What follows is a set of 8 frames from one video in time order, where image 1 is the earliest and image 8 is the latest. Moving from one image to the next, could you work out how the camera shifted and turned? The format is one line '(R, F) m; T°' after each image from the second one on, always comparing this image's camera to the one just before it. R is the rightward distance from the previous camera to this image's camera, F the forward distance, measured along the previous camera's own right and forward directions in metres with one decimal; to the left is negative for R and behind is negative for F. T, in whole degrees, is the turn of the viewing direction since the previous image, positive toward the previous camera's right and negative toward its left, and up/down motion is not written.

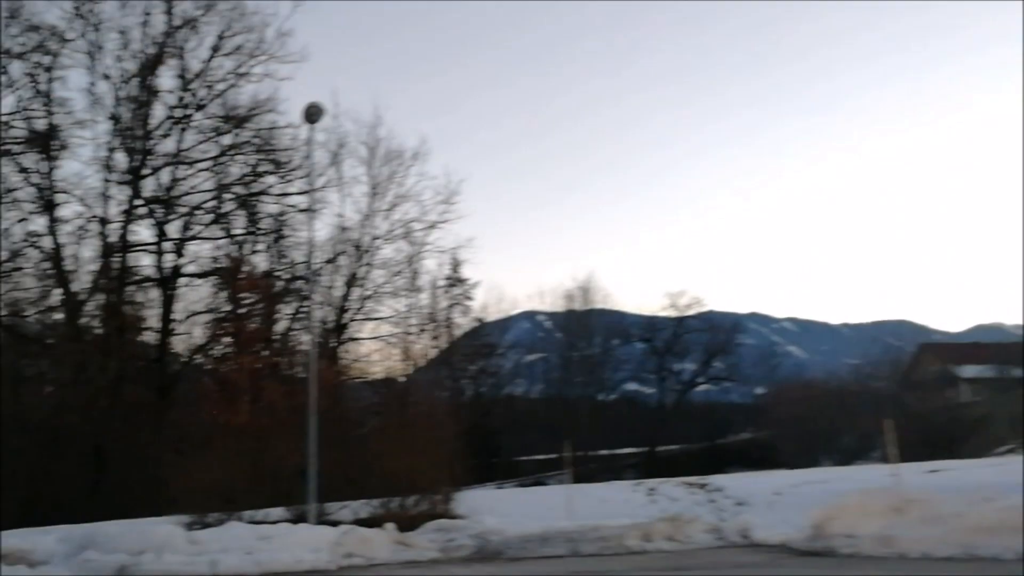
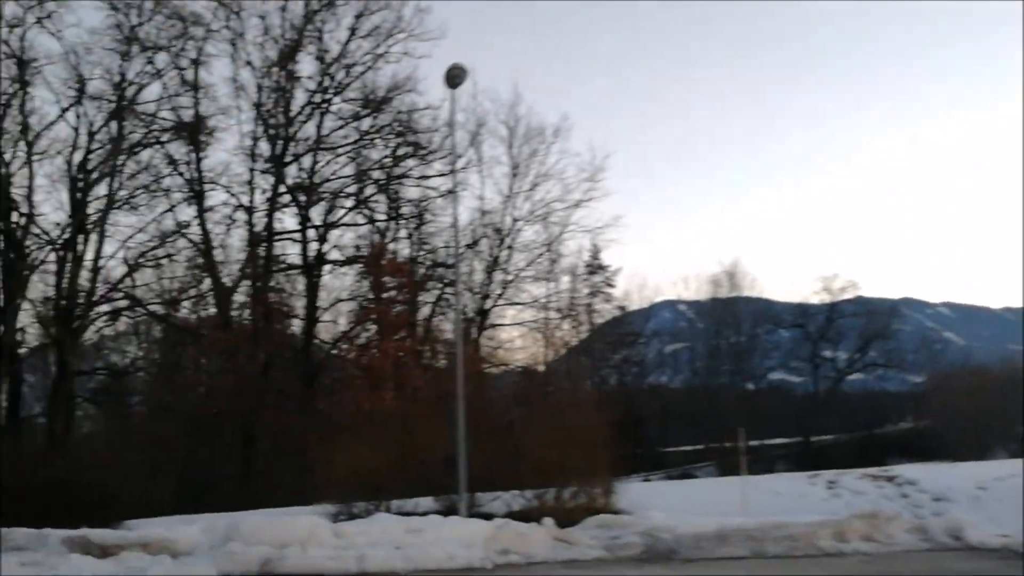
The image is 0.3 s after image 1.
(-0.2, +0.8) m; -8°
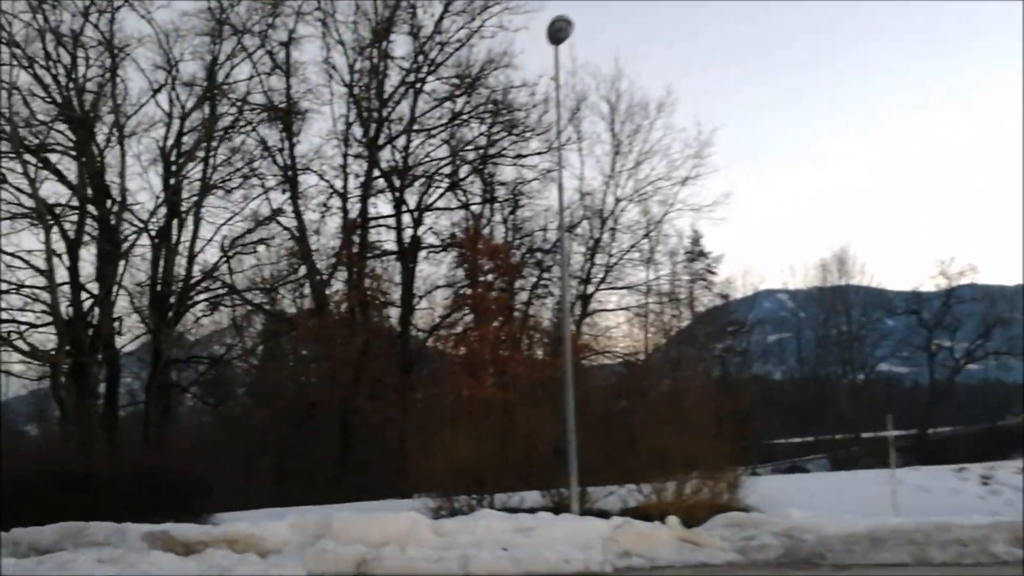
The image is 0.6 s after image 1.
(-0.1, +0.8) m; -5°
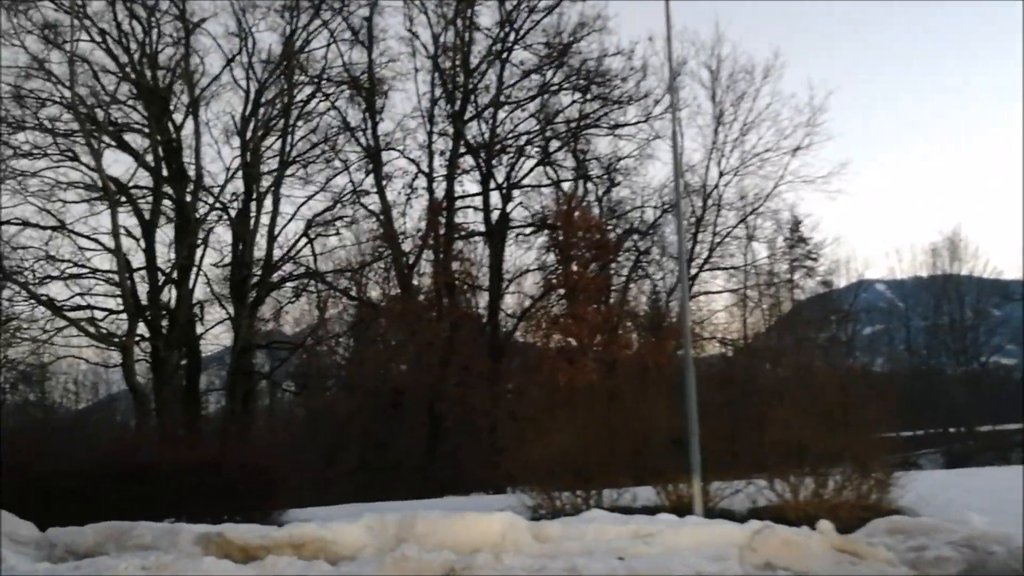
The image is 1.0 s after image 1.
(-0.1, +1.0) m; -5°
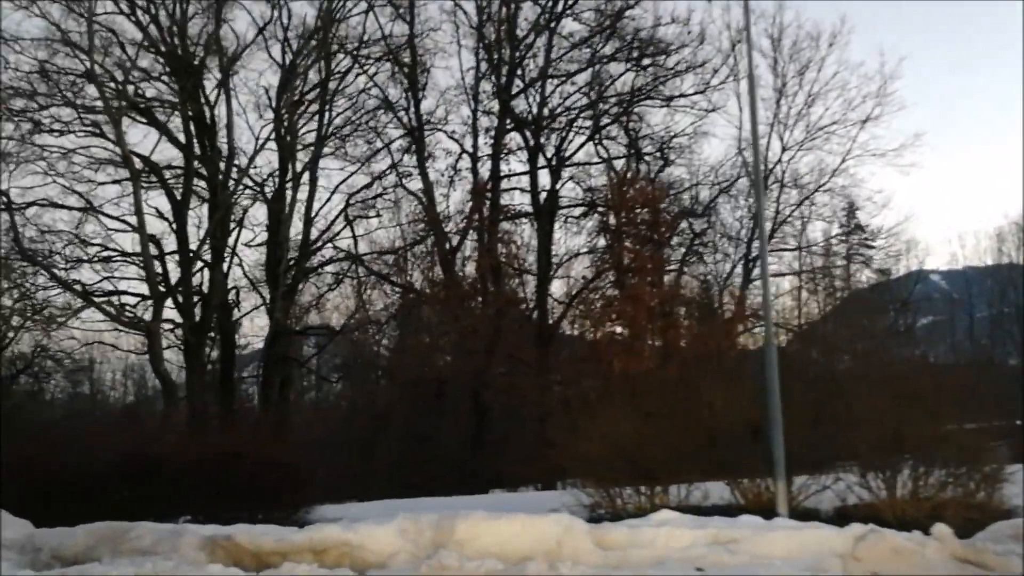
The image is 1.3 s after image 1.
(0.0, +0.8) m; -3°
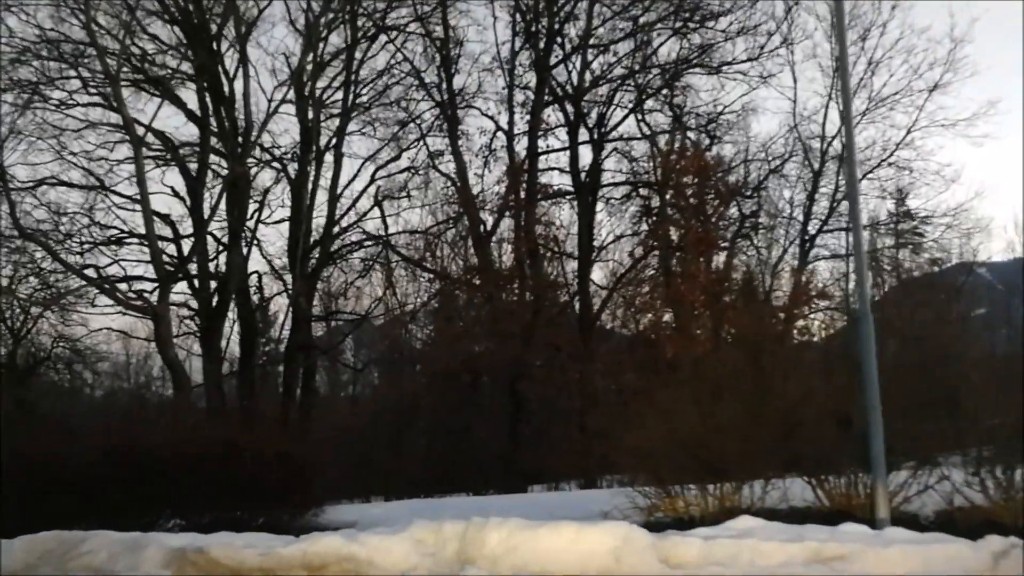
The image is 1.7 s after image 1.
(0.0, +0.9) m; -2°
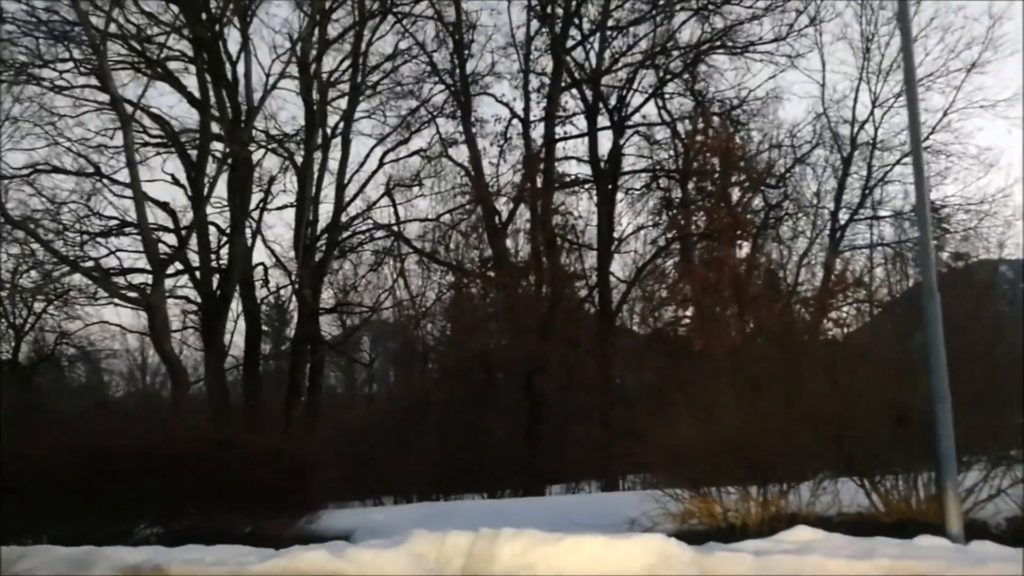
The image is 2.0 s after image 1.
(0.0, +0.6) m; -1°
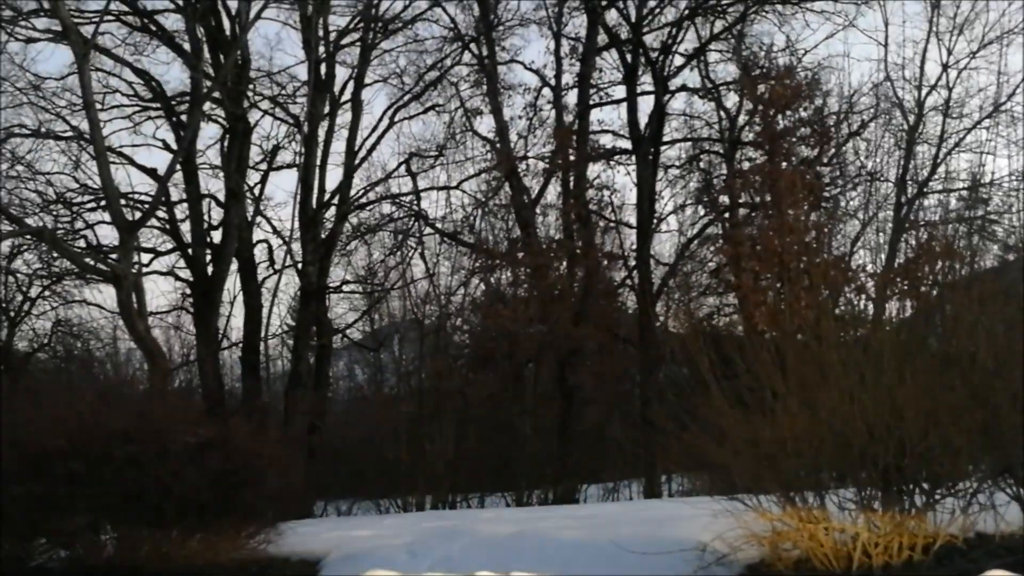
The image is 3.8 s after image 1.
(0.0, +1.2) m; -2°
